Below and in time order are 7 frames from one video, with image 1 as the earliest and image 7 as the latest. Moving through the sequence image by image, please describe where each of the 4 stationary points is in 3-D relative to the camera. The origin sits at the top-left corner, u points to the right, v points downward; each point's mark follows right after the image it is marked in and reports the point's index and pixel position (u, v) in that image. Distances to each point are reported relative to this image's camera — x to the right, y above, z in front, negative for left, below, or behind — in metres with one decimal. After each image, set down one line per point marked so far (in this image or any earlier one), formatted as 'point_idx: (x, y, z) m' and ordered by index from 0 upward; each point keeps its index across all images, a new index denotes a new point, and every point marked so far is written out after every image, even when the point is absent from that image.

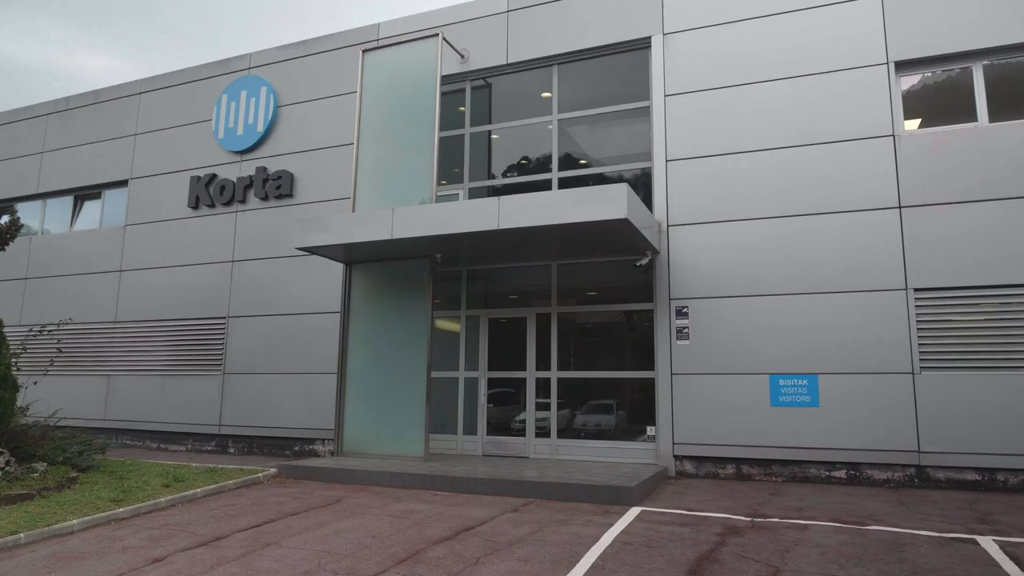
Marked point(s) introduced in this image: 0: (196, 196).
0: (-6.4, +1.9, +13.4) m
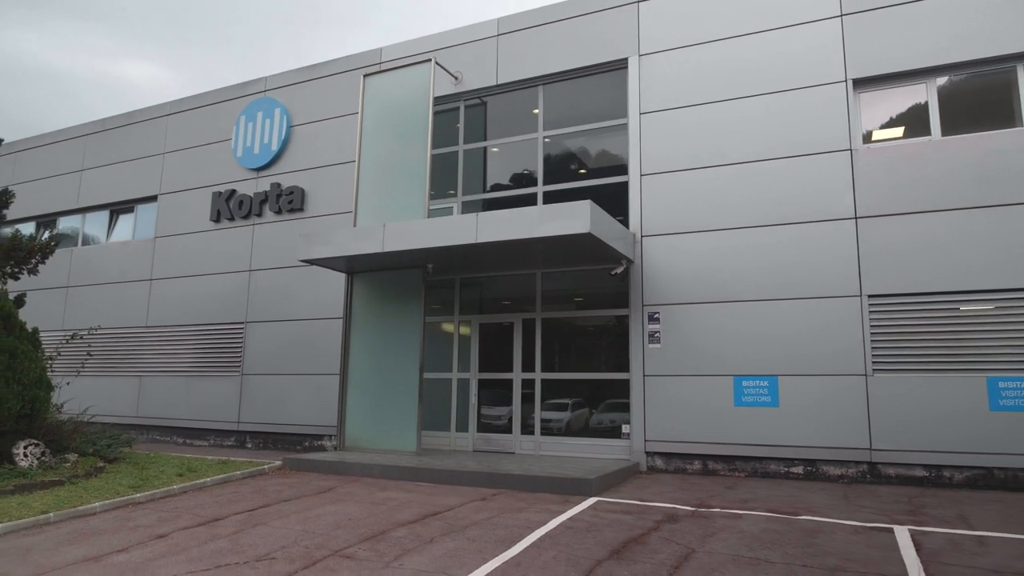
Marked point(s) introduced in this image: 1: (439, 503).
0: (-6.4, +1.7, +14.4) m
1: (-0.8, -2.4, +7.5) m
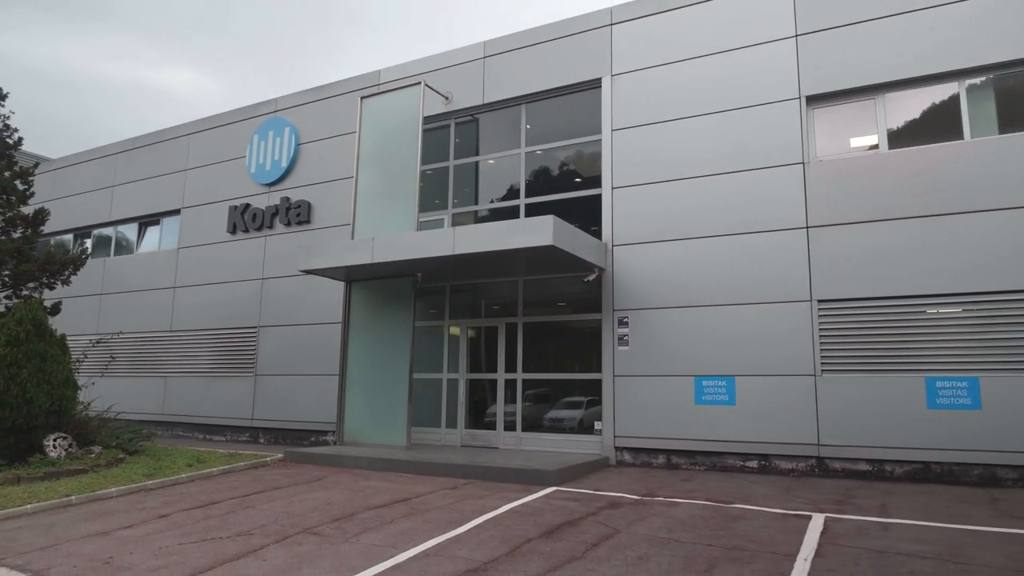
0: (-6.6, +1.5, +15.6) m
1: (-1.3, -2.6, +8.4) m
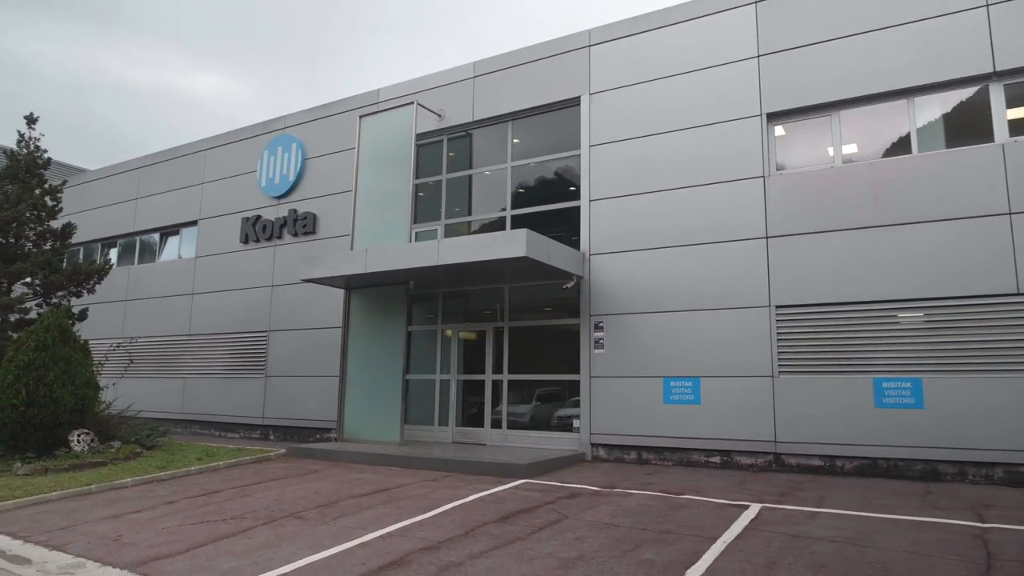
0: (-6.7, +1.4, +16.6) m
1: (-1.7, -2.7, +9.2) m
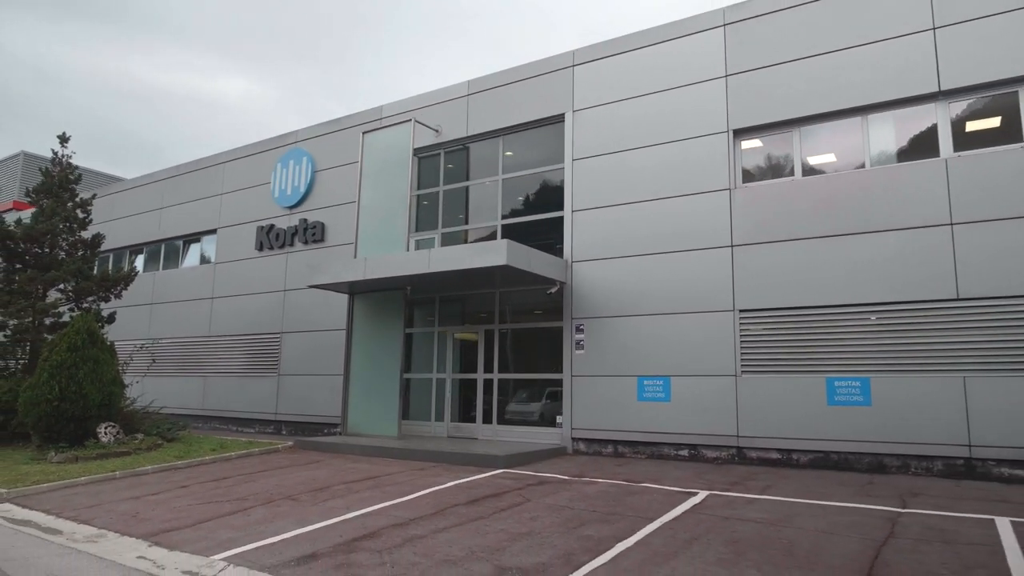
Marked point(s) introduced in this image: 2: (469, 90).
0: (-6.8, +1.2, +17.7) m
1: (-2.0, -2.8, +10.2) m
2: (-1.0, +4.5, +14.9) m
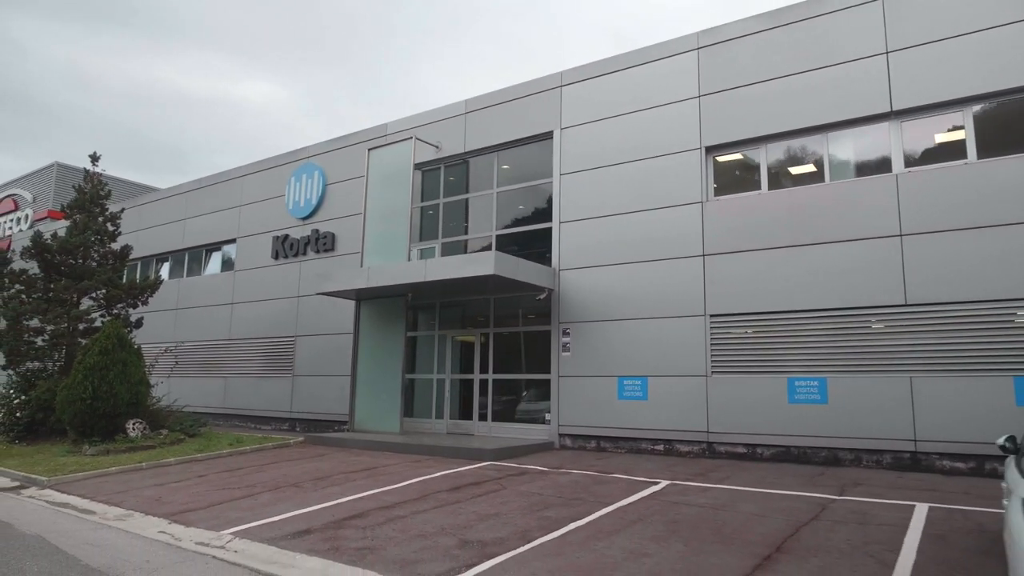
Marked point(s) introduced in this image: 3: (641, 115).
0: (-6.8, +1.1, +18.9) m
1: (-2.2, -3.0, +11.2) m
2: (-1.1, +4.3, +15.9) m
3: (+2.6, +3.5, +13.3) m
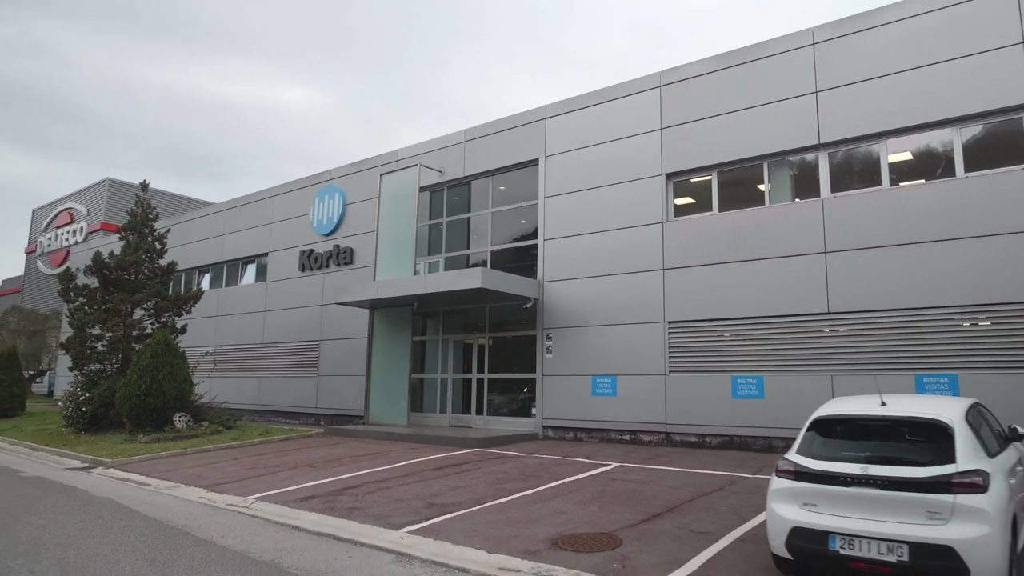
0: (-6.7, +0.8, +21.1) m
1: (-2.5, -3.2, +13.2) m
2: (-1.2, +4.1, +17.8) m
3: (+2.3, +3.3, +15.0) m
